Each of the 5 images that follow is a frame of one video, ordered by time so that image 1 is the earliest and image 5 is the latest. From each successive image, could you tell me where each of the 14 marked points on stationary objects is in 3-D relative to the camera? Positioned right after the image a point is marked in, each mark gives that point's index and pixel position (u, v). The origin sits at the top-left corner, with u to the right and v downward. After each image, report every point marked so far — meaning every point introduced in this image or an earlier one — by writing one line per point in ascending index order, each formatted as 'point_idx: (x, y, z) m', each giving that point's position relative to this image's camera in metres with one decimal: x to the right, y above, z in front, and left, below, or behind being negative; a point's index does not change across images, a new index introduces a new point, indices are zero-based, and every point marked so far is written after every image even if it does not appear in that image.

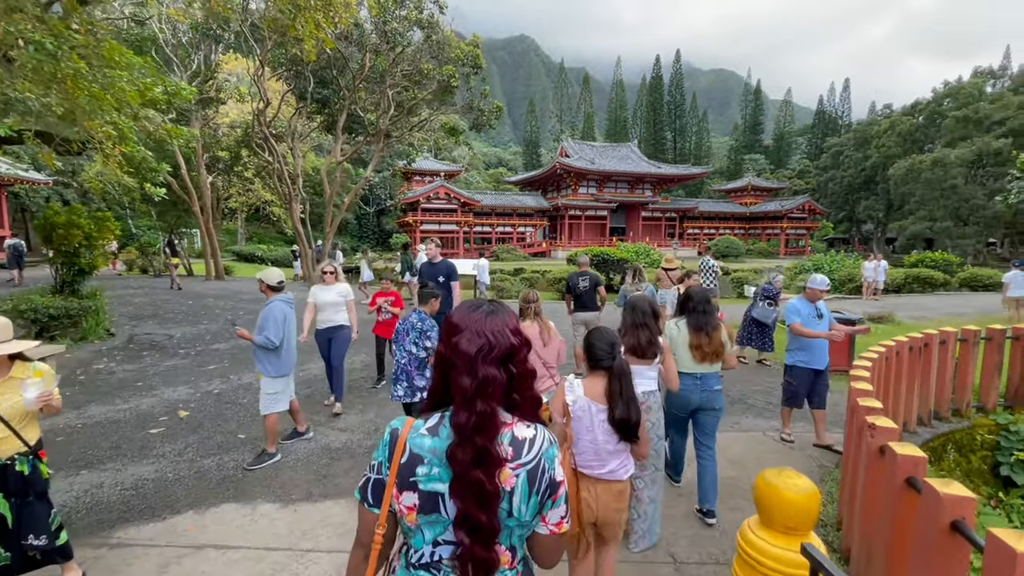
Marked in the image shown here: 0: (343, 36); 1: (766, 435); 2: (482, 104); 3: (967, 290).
0: (-4.5, +6.7, +13.8) m
1: (+2.1, -1.2, +4.2) m
2: (-0.9, +5.6, +15.6) m
3: (+16.6, 0.0, +18.9) m
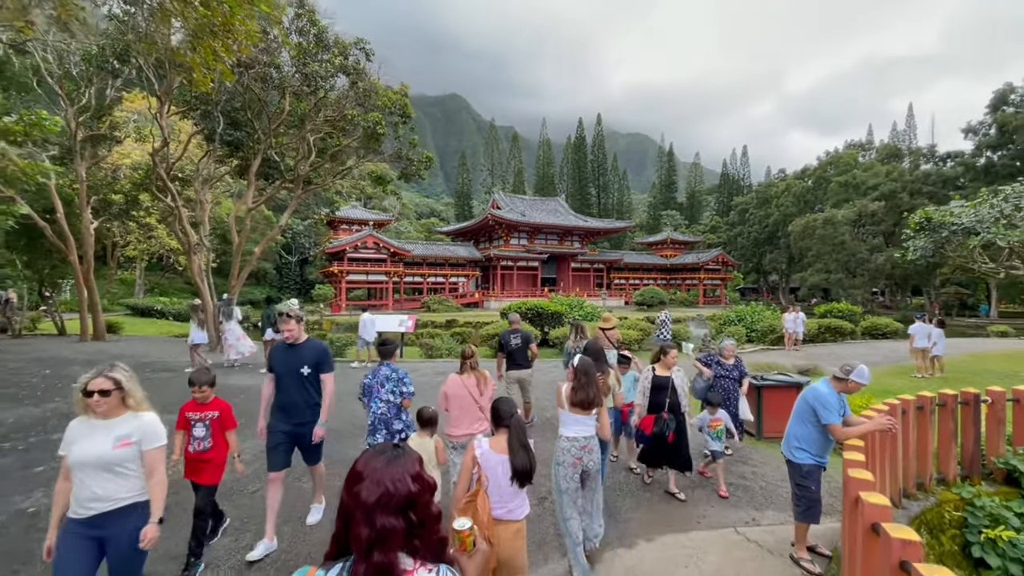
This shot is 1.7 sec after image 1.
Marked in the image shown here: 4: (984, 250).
0: (-6.3, +5.2, +13.0) m
1: (+1.6, -1.7, +3.6) m
2: (-2.9, +4.0, +15.1) m
3: (+14.0, -1.9, +20.2) m
4: (+12.0, +0.9, +13.1) m
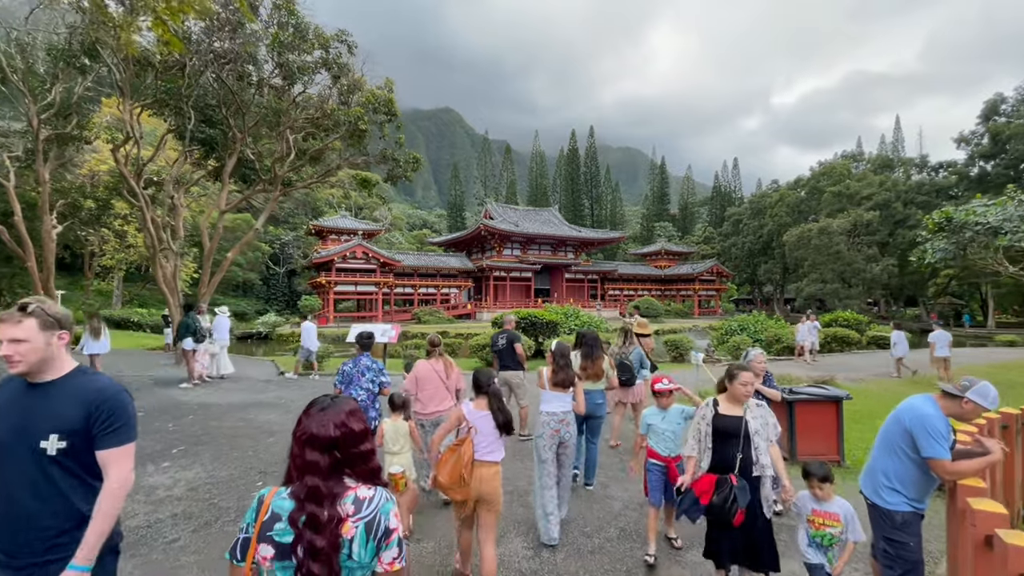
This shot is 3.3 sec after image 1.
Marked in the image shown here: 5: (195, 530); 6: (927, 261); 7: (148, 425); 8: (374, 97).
0: (-6.5, +5.0, +12.1) m
1: (+1.5, -1.6, +2.7) m
2: (-3.2, +3.8, +14.3) m
3: (+13.7, -2.2, +19.4) m
4: (+11.8, +0.8, +12.4) m
5: (-2.2, -1.7, +3.6) m
6: (+9.2, +0.6, +11.5) m
7: (-4.7, -1.7, +6.6) m
8: (-3.6, +4.9, +13.5) m
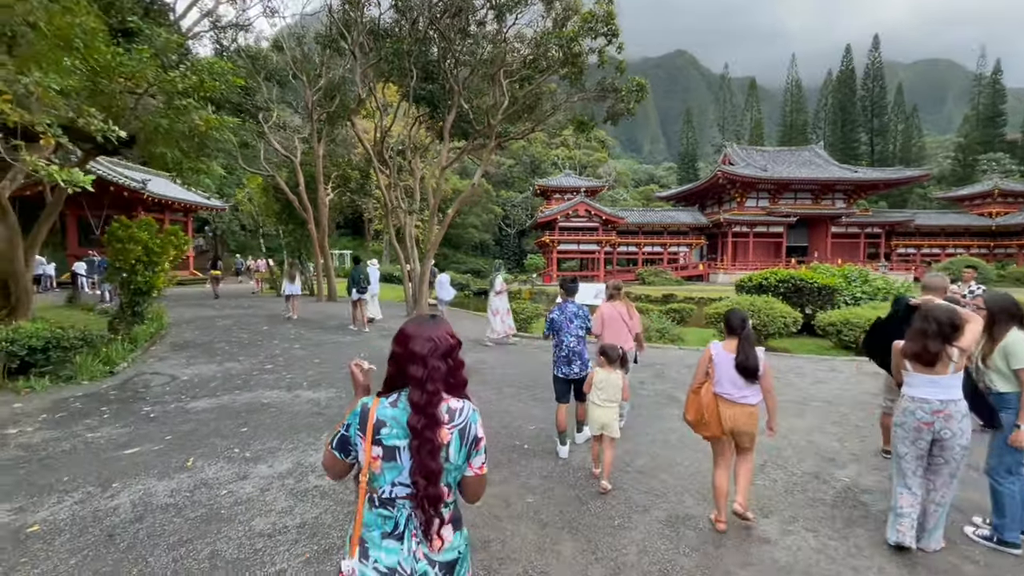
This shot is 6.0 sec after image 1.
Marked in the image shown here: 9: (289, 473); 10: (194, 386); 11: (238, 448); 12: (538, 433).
0: (-1.3, +6.0, +11.7) m
1: (+1.9, -1.5, +0.3) m
2: (+2.6, +4.8, +12.3) m
3: (+20.1, -1.2, +10.1) m
4: (+15.4, +1.4, +4.4) m
5: (-1.0, -1.4, +2.7) m
6: (+12.6, +1.2, +4.7) m
7: (-2.0, -1.2, +6.4) m
8: (+1.9, +5.9, +11.7) m
9: (-1.6, -1.3, +3.7) m
10: (-4.0, -1.2, +6.5) m
11: (-2.3, -1.3, +4.3) m
12: (+0.2, -1.2, +4.3) m
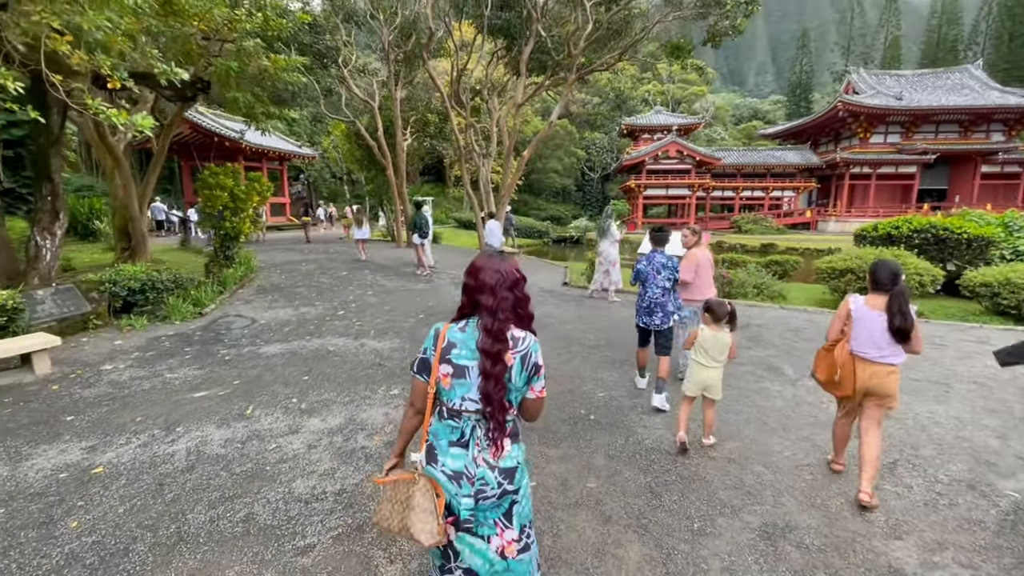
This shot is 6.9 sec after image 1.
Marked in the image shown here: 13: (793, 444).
0: (+0.5, +7.1, +10.6) m
1: (+1.7, -1.6, -0.4) m
2: (+4.4, +5.9, +10.6) m
3: (+21.3, -0.8, +6.3) m
4: (+15.7, +1.4, +1.2) m
5: (-0.8, -1.1, +2.4) m
6: (+13.0, +1.3, +2.0) m
7: (-1.1, -0.5, +6.2) m
8: (+3.6, +7.0, +10.1) m
9: (-1.2, -1.0, +3.5) m
10: (-3.1, -0.5, +6.6) m
11: (-1.7, -0.9, +4.2) m
12: (+0.7, -0.8, +3.8) m
13: (+1.7, -0.9, +3.1) m
